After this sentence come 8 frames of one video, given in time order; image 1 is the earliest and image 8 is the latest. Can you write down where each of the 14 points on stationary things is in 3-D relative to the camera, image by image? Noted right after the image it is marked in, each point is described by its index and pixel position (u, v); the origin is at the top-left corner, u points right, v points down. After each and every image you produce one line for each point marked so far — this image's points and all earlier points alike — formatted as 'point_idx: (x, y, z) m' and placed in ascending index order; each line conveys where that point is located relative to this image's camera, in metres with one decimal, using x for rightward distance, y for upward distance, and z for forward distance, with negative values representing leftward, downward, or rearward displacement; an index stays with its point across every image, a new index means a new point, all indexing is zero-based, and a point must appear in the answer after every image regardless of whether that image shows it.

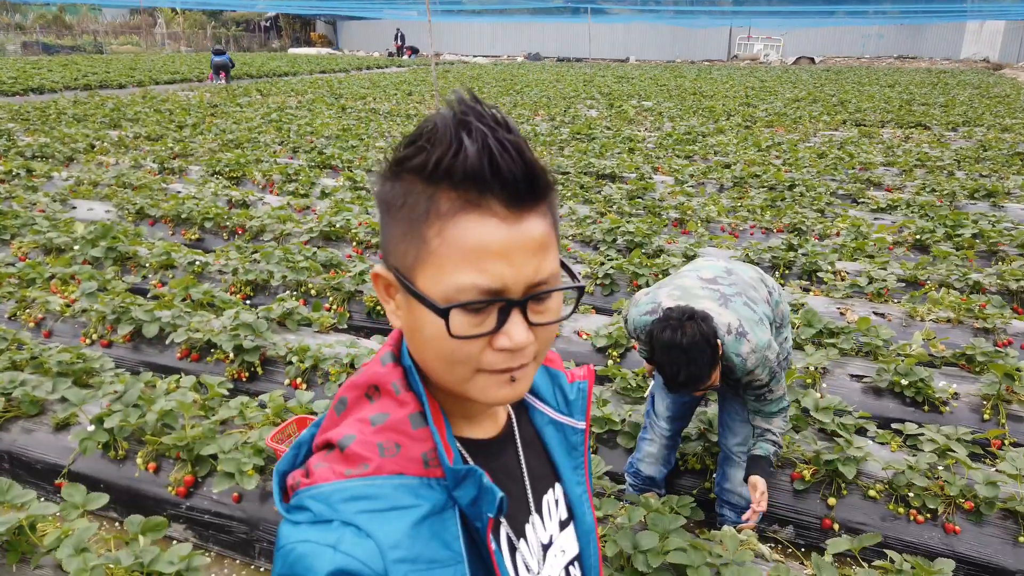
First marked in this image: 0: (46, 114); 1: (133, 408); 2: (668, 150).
0: (-9.8, +3.6, +16.2) m
1: (-1.9, -0.6, +3.8) m
2: (+2.6, +2.3, +12.9) m
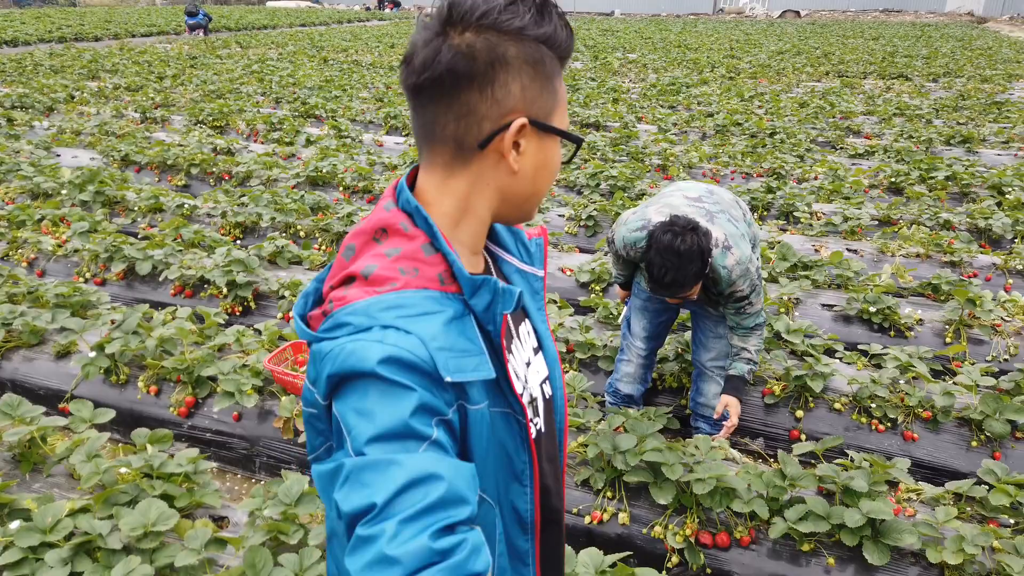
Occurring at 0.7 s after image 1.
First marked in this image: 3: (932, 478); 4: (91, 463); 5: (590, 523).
0: (-10.1, +4.6, +15.9) m
1: (-1.9, -0.2, +3.9) m
2: (+2.4, +3.2, +12.9) m
3: (+1.8, -0.8, +3.3) m
4: (-1.6, -0.6, +2.8) m
5: (+0.3, -0.9, +2.9) m
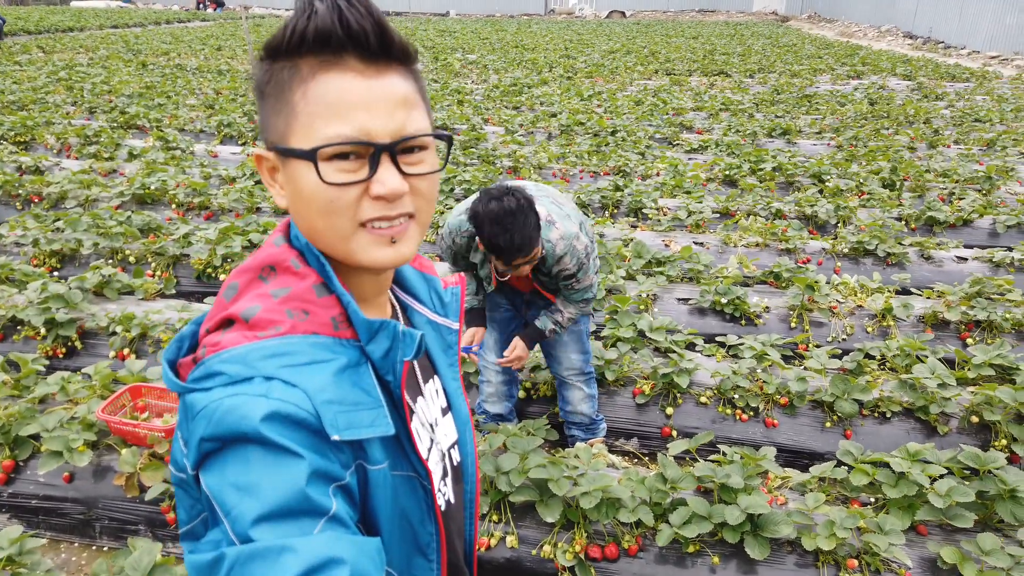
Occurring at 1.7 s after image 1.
0: (-13.2, +3.7, +13.5) m
1: (-2.5, -0.5, +3.3) m
2: (-0.3, +3.2, +13.0) m
3: (+1.3, -0.8, +3.5) m
4: (-1.9, -0.8, +2.4) m
5: (-0.1, -0.9, +2.7) m
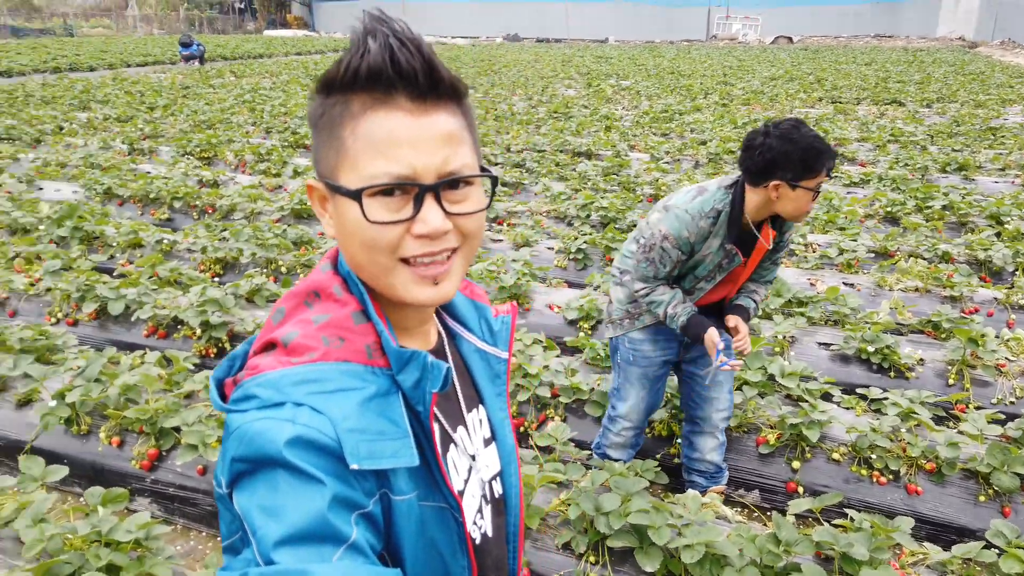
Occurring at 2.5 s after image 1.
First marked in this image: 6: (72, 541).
0: (-10.3, +3.9, +15.8) m
1: (-2.0, -0.5, +3.7) m
2: (+2.2, +2.7, +12.8) m
3: (+1.7, -1.0, +3.1) m
4: (-1.6, -0.8, +2.6) m
5: (+0.2, -1.1, +2.7) m
6: (-1.5, -0.9, +2.6) m
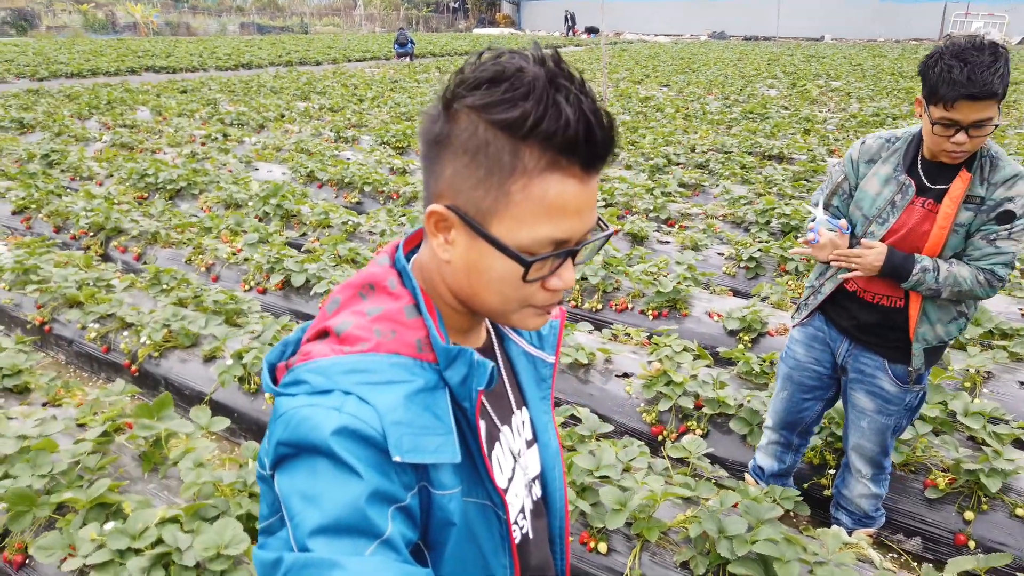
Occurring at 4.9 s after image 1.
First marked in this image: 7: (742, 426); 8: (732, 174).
0: (-6.1, +4.6, +17.7) m
1: (-1.3, -0.3, +4.0) m
2: (+5.2, +2.4, +11.9) m
3: (+2.2, -1.2, +2.6) m
4: (-1.2, -0.7, +2.9) m
5: (+0.6, -1.1, +2.5) m
6: (-1.1, -0.7, +2.9) m
7: (+1.1, -0.6, +3.6) m
8: (+2.4, +1.3, +8.5) m
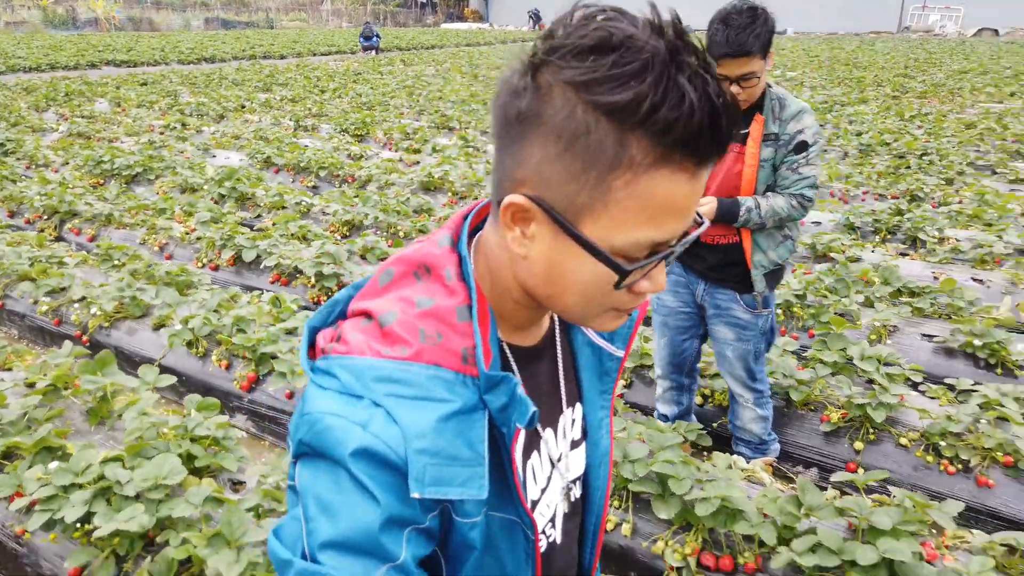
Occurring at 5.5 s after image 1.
0: (-7.0, +4.8, +17.7) m
1: (-1.6, -0.1, +4.2) m
2: (+4.6, +2.7, +12.3) m
3: (+1.9, -0.9, +2.9) m
4: (-1.5, -0.5, +3.1) m
5: (+0.3, -0.9, +2.8) m
6: (-1.4, -0.6, +3.1) m
7: (+0.7, -0.4, +3.8) m
8: (+1.9, +1.5, +8.8) m
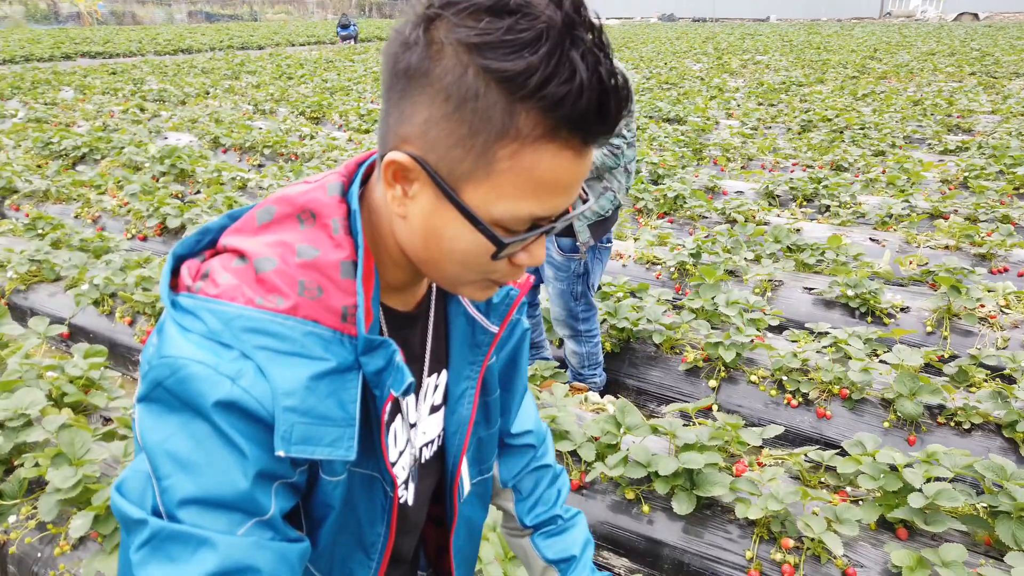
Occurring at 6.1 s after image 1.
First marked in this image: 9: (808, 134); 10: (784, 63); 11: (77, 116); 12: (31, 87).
0: (-7.7, +5.1, +17.8) m
1: (-2.2, +0.1, +4.4) m
2: (+3.9, +3.1, +12.4) m
3: (+1.3, -0.7, +3.1) m
4: (-2.1, -0.3, +3.3) m
5: (-0.3, -0.7, +2.9) m
6: (-2.0, -0.4, +3.2) m
7: (+0.2, -0.2, +4.0) m
8: (+1.3, +1.8, +9.0) m
9: (+3.4, +1.8, +8.9) m
10: (+6.5, +5.3, +18.3) m
11: (-6.2, +2.4, +10.9) m
12: (-9.0, +3.8, +14.3) m
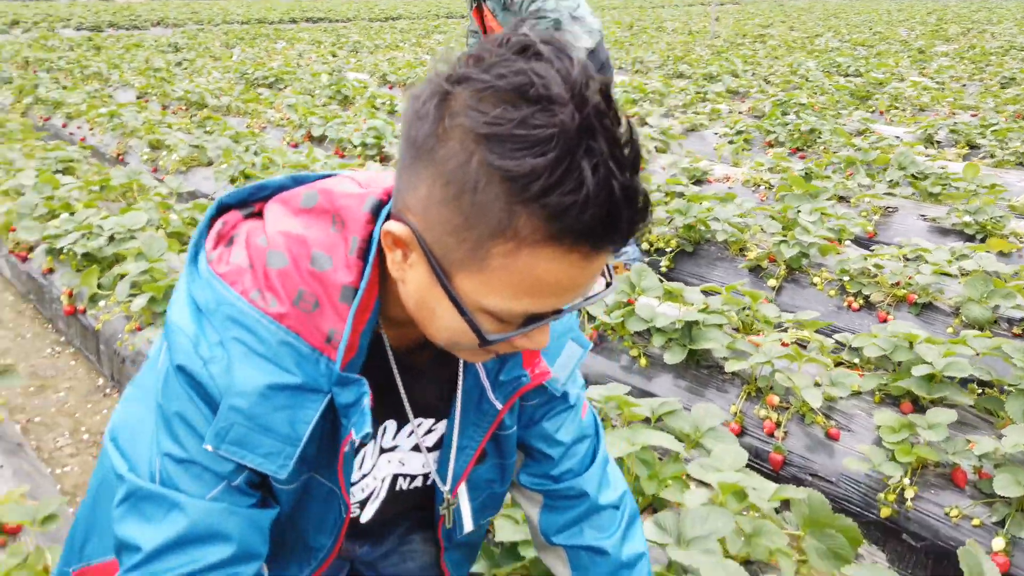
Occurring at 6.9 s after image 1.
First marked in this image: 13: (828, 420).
0: (-3.3, +6.4, +19.1) m
1: (-1.6, +0.8, +4.9) m
2: (+6.5, +3.3, +11.2) m
3: (+1.4, -0.3, +2.9) m
4: (-1.8, +0.4, +3.8) m
5: (-0.2, -0.1, +3.1) m
6: (-1.7, +0.4, +3.8) m
7: (+0.6, +0.3, +4.0) m
8: (+3.0, +2.3, +8.5) m
9: (+5.1, +2.1, +8.0) m
10: (+10.6, +5.4, +16.2) m
11: (-3.7, +3.6, +12.1) m
12: (-5.5, +5.2, +16.1) m
13: (+0.9, -0.4, +2.2) m
